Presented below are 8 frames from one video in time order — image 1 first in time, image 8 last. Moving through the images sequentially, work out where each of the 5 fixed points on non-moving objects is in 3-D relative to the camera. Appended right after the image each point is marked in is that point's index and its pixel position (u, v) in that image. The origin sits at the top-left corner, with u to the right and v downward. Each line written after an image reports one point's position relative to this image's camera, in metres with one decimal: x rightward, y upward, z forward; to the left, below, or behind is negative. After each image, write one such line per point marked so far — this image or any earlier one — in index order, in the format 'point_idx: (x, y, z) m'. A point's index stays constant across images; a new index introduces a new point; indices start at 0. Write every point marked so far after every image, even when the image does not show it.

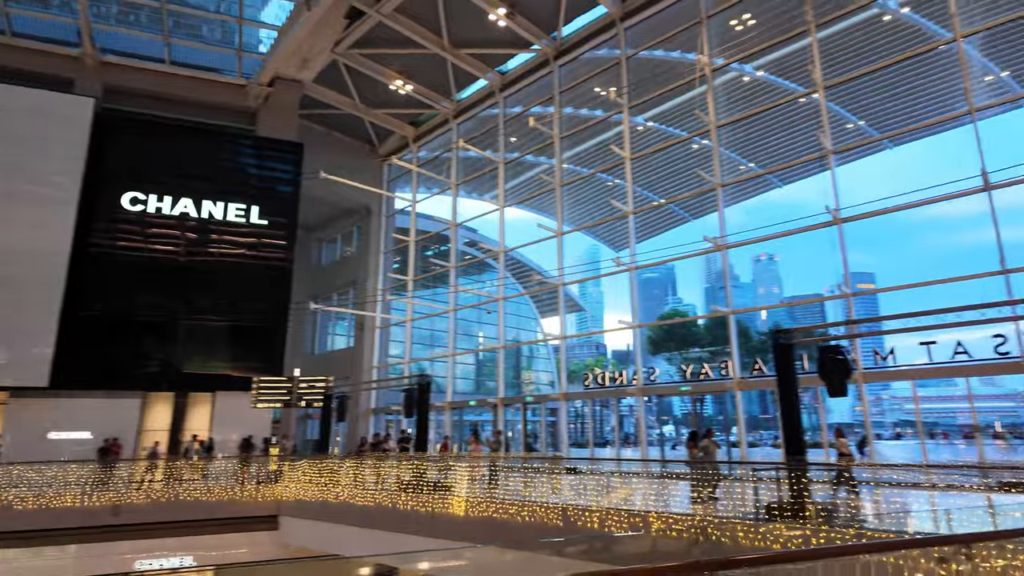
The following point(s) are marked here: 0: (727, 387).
0: (+5.0, -2.3, +14.0) m
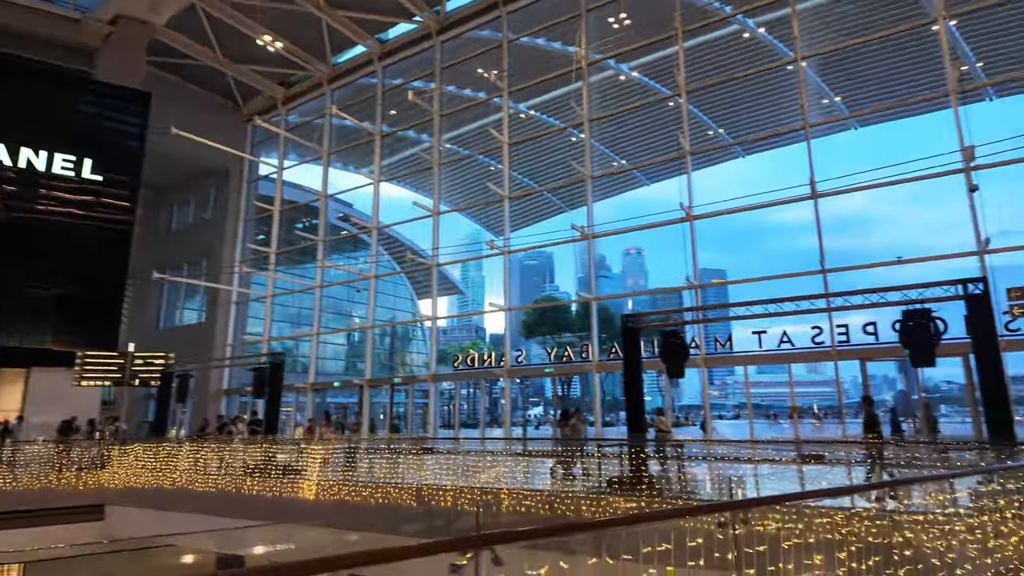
0: (+1.8, -2.0, +14.6) m
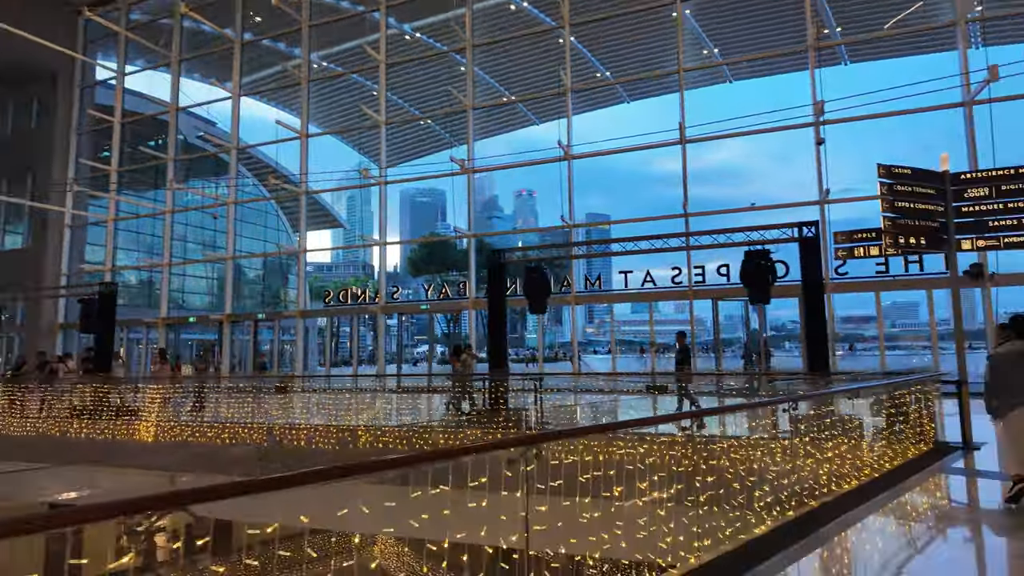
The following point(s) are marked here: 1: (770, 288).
0: (-1.2, -0.4, +14.5) m
1: (+3.1, 0.0, +7.5) m
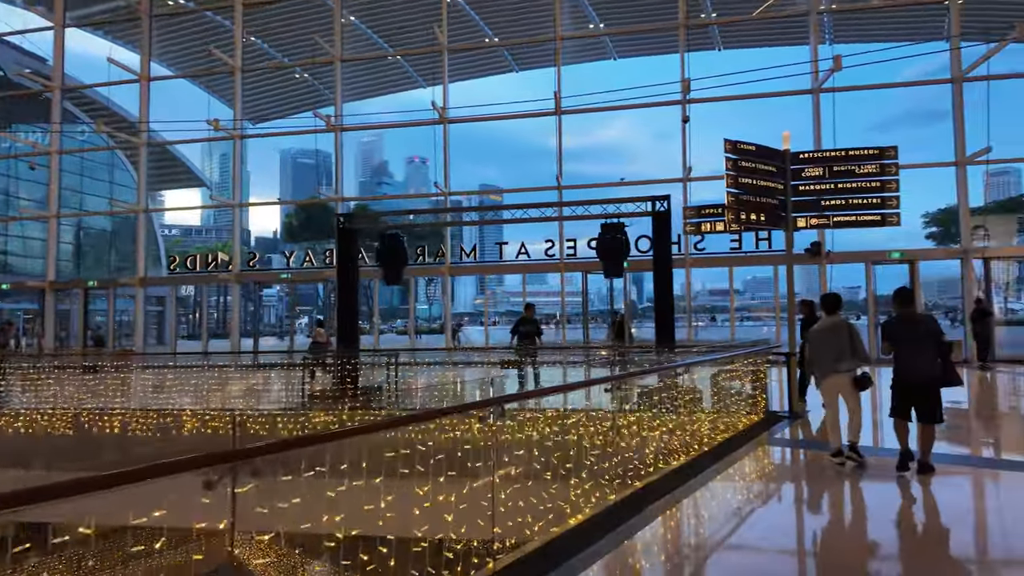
0: (-4.2, +0.3, +13.7) m
1: (+1.3, +0.3, +7.6) m
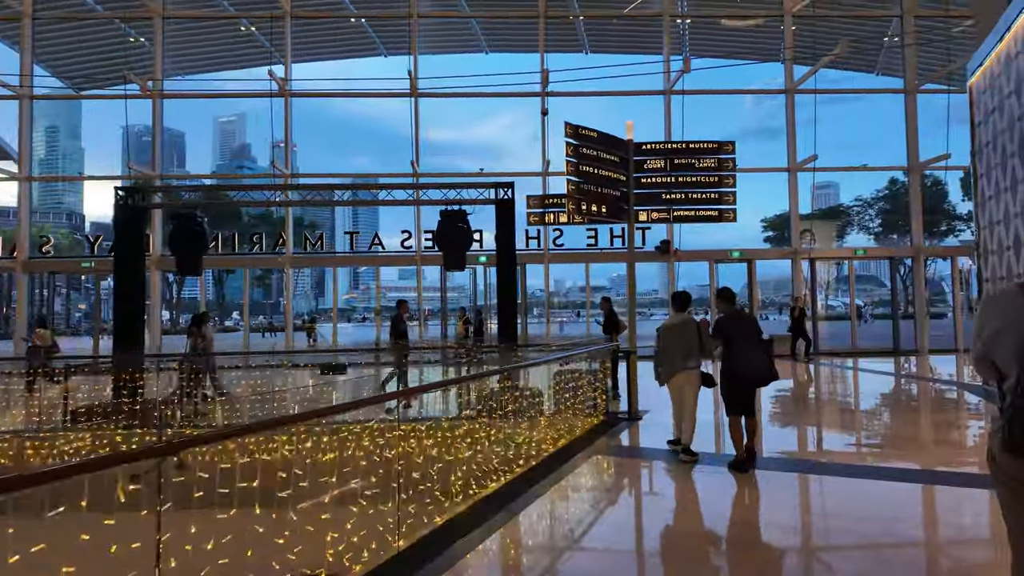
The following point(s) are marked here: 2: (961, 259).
0: (-7.2, +0.5, +11.9) m
1: (-0.5, +0.4, +7.1) m
2: (+9.1, +0.6, +12.2) m
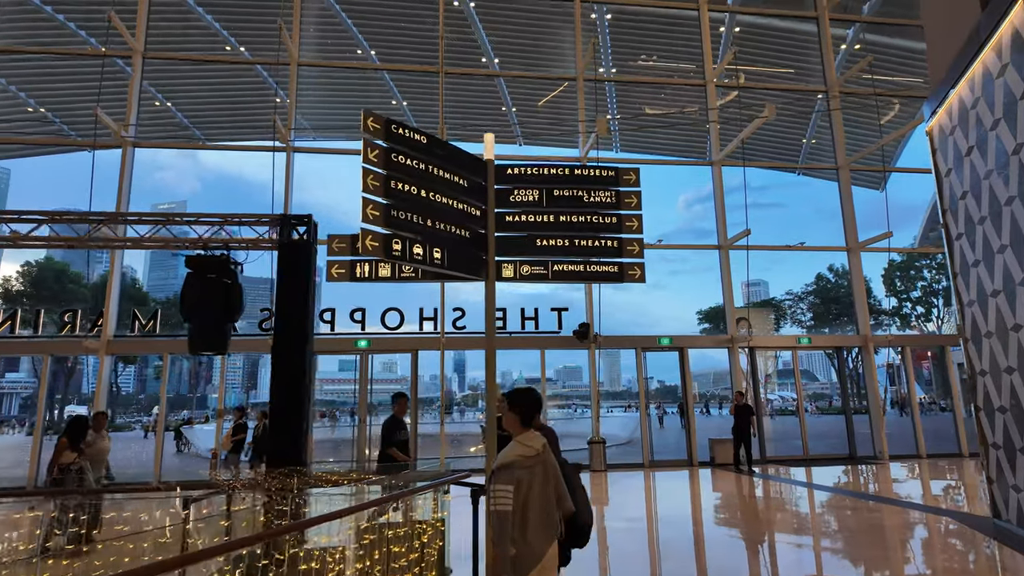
0: (-8.9, -1.0, +9.3) m
1: (-1.9, -0.4, +5.1) m
2: (+7.3, -1.1, +11.0) m
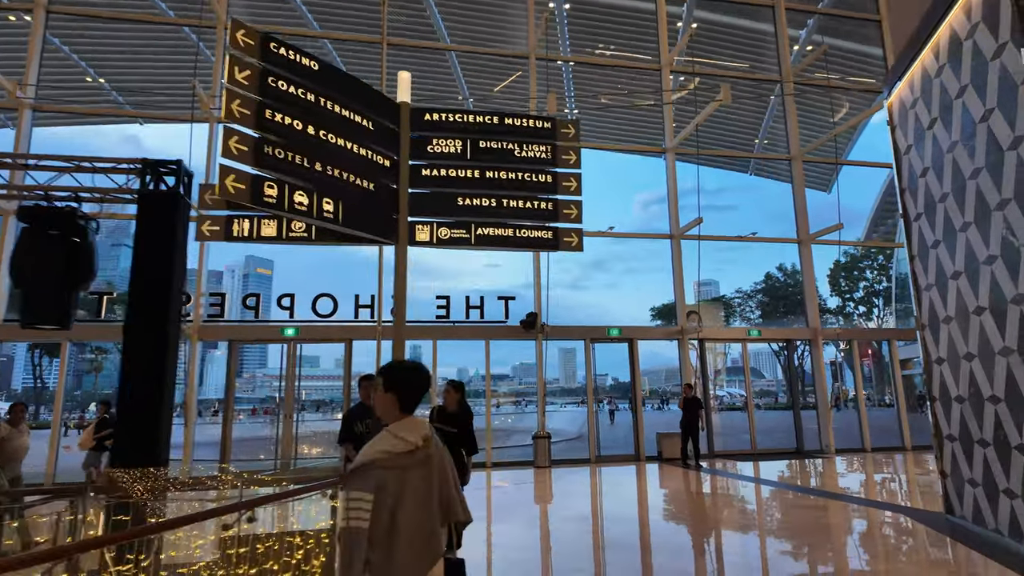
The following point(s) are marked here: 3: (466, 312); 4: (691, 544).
0: (-9.7, -0.6, +8.1) m
1: (-2.4, -0.2, +4.4) m
2: (+6.3, -1.0, +11.0) m
3: (-0.7, -0.4, +9.7) m
4: (+1.4, -2.1, +4.6) m
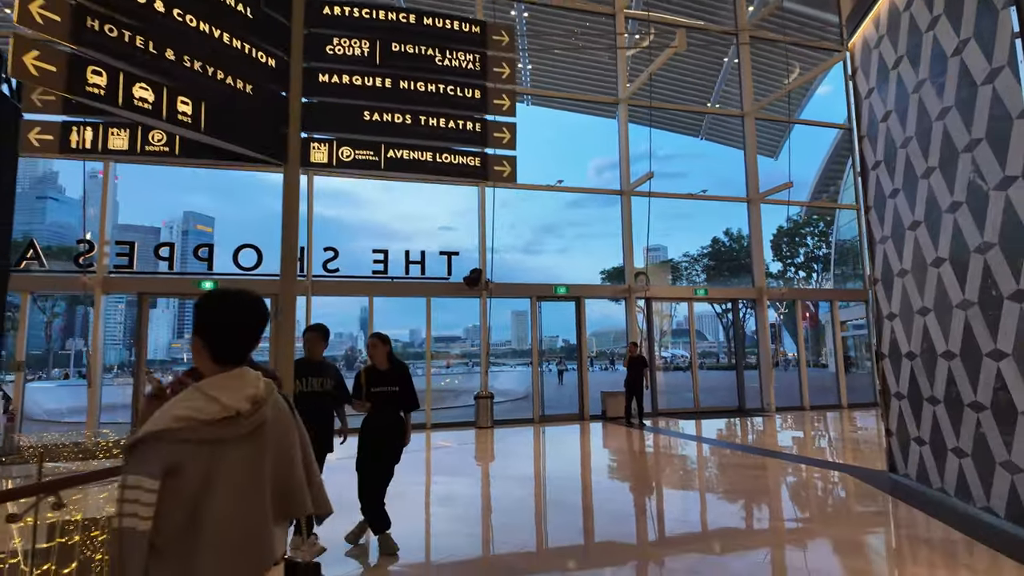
0: (-10.5, +0.1, +6.9) m
1: (-2.8, +0.2, +3.8) m
2: (+5.3, -0.3, +11.1) m
3: (-1.6, +0.3, +9.2) m
4: (+0.9, -1.7, +4.4) m
